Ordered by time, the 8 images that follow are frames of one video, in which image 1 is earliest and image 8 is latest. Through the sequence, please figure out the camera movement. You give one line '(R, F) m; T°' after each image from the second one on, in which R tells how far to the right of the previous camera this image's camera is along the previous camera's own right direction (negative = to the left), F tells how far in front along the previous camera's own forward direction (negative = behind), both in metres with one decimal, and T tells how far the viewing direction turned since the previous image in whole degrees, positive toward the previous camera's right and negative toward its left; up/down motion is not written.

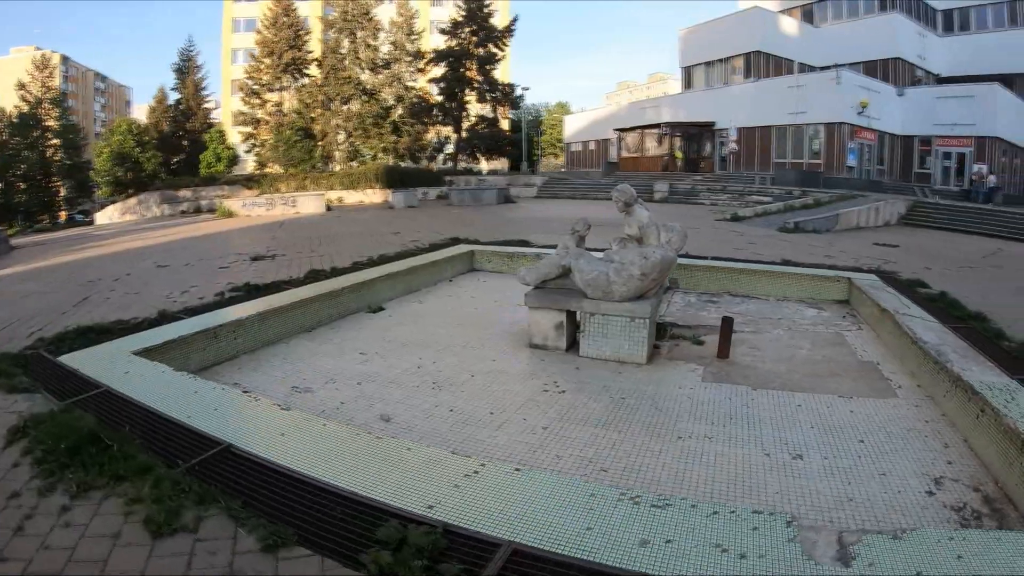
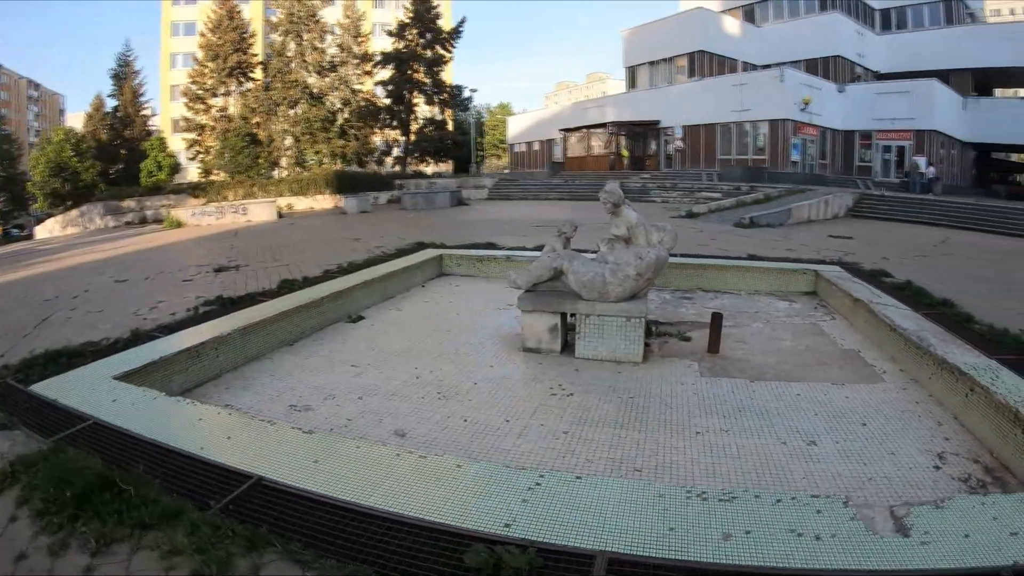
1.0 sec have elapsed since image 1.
(-0.4, +0.1) m; +5°
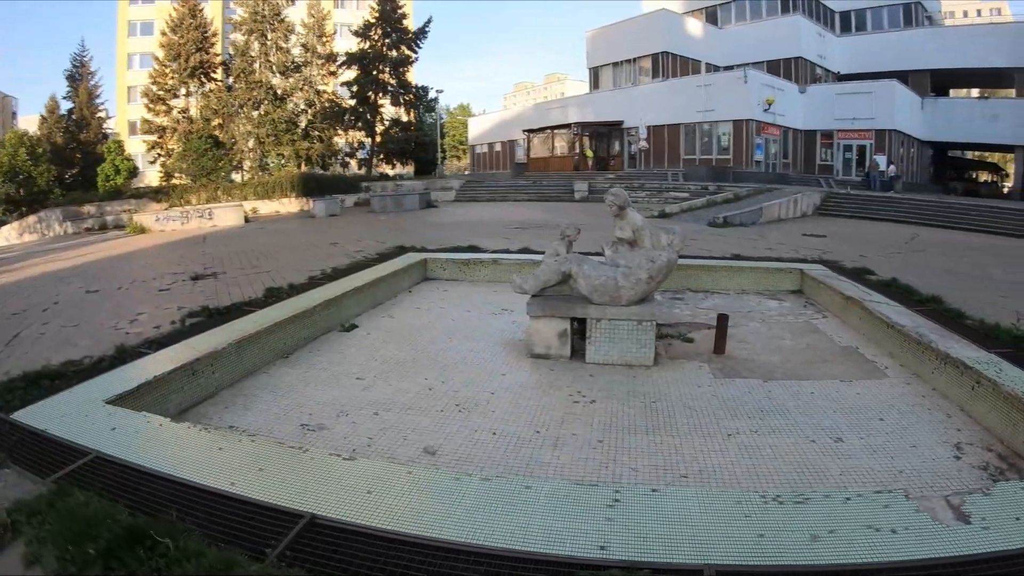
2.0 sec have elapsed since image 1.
(-0.4, +0.1) m; +3°
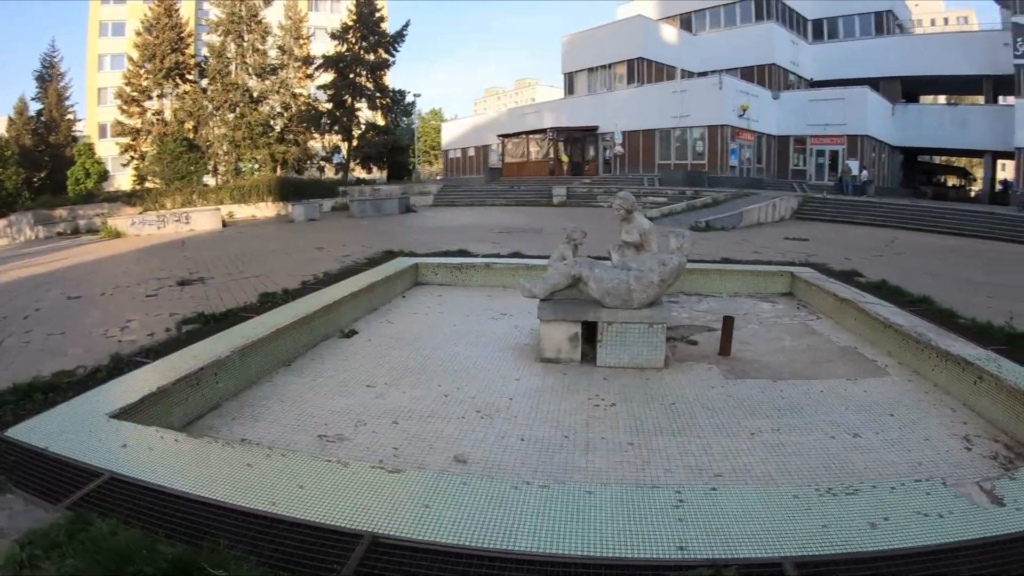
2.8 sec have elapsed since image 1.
(-0.3, 0.0) m; +2°
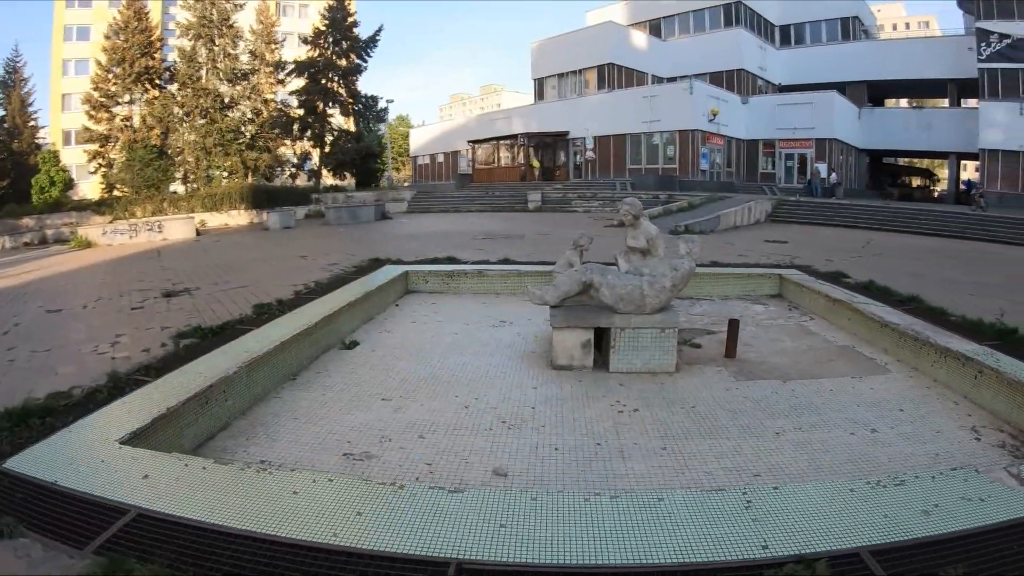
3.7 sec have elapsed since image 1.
(-0.3, 0.0) m; +3°
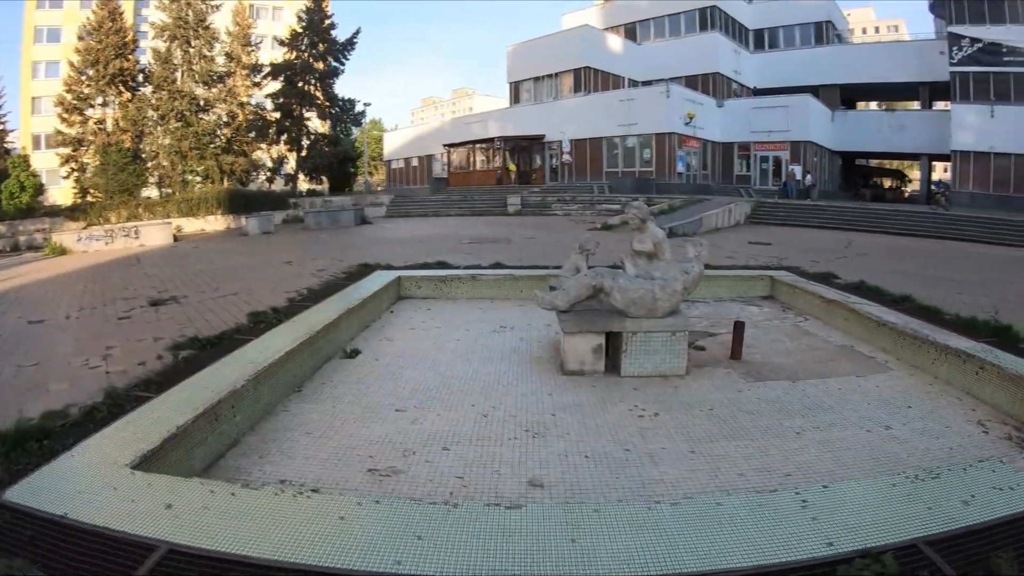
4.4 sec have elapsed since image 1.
(-0.3, 0.0) m; +2°
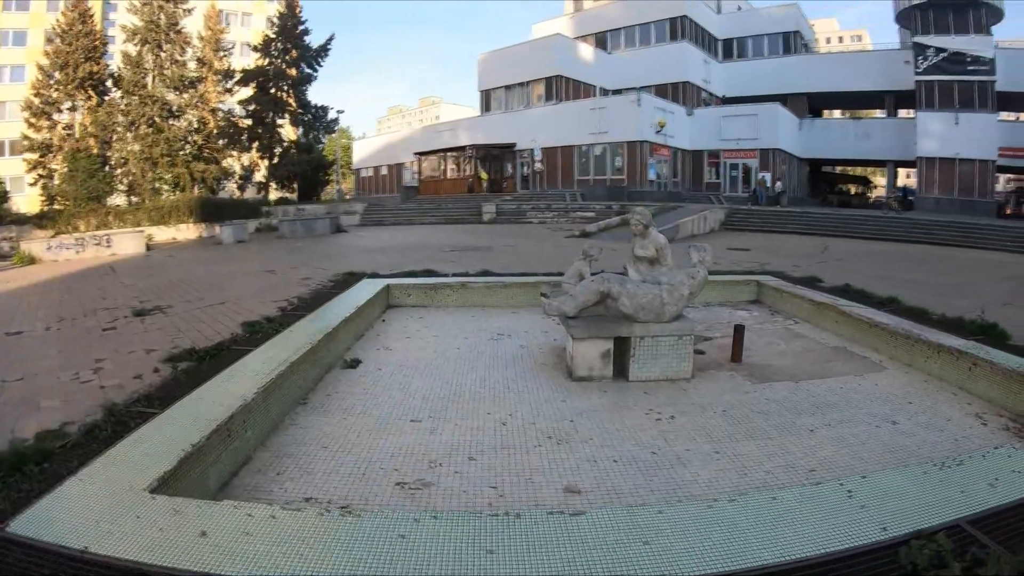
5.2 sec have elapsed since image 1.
(-0.3, 0.0) m; +3°
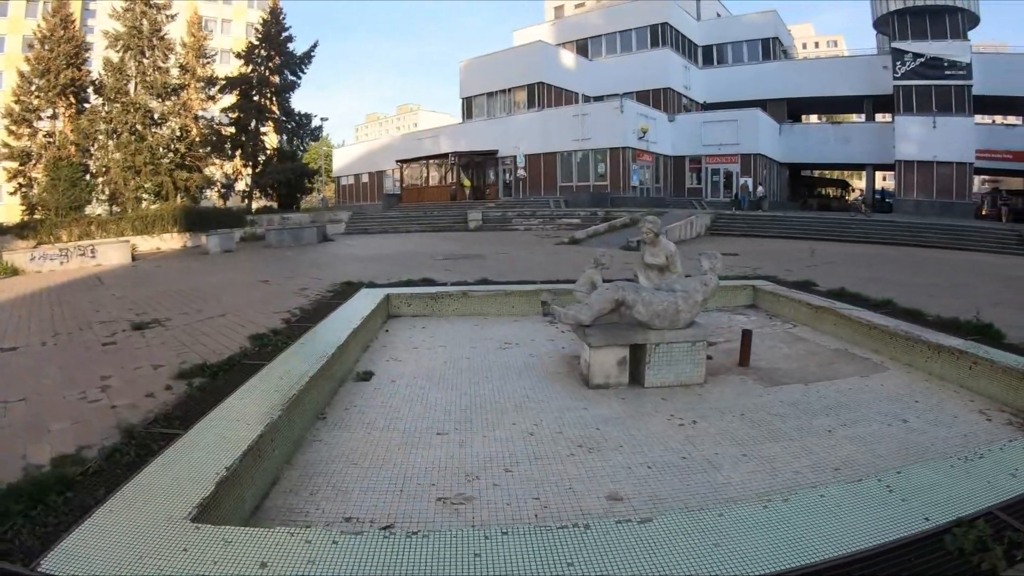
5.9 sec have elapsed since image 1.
(-0.3, -0.1) m; +2°
